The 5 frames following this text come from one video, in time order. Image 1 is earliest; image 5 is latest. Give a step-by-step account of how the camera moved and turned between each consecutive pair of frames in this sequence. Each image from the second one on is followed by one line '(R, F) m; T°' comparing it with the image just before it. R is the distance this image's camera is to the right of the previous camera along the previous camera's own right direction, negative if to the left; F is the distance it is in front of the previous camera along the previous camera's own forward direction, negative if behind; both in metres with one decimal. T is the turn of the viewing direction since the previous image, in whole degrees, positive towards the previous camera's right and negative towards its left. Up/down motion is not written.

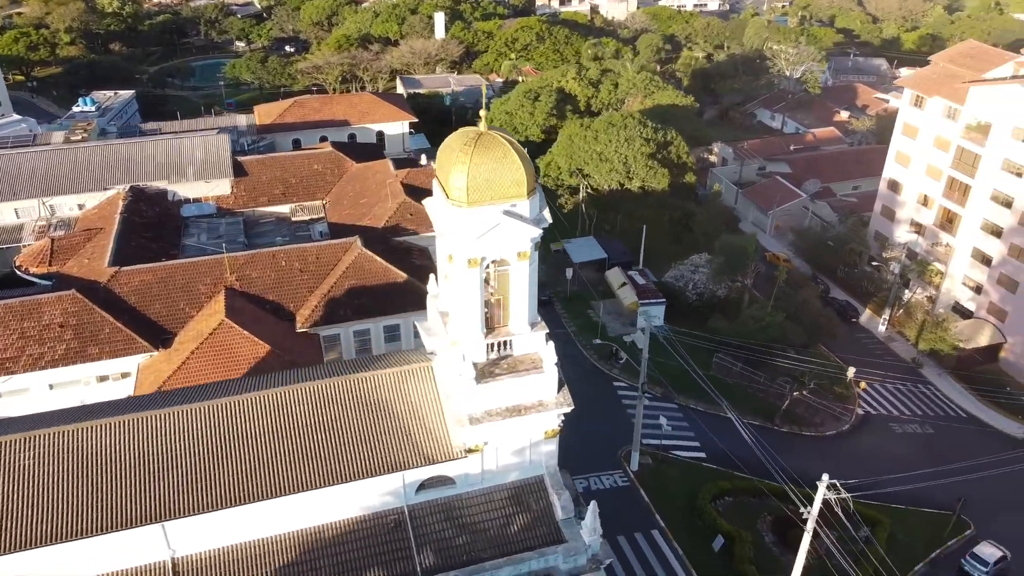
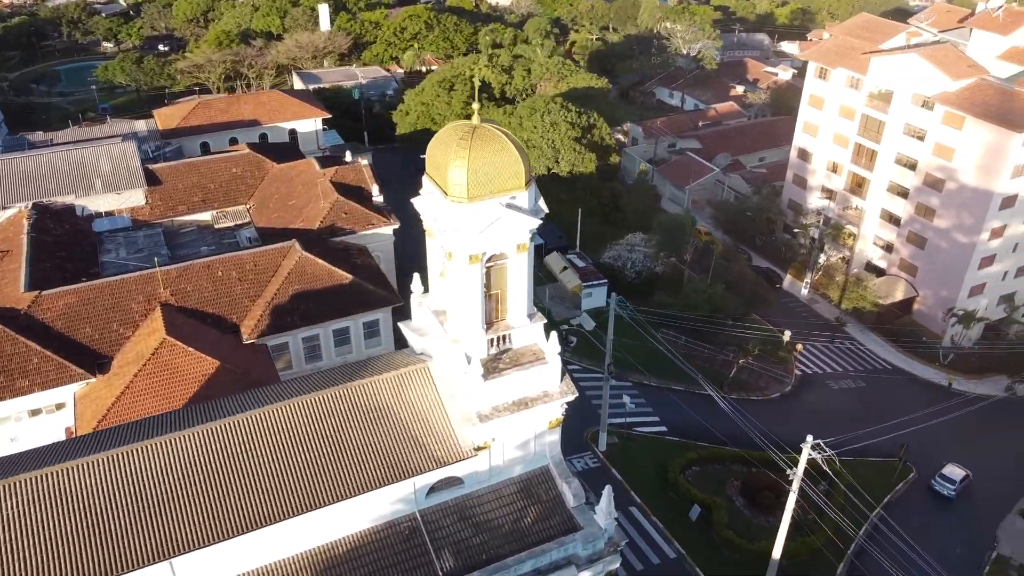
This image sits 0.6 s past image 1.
(-2.5, +0.3) m; +7°
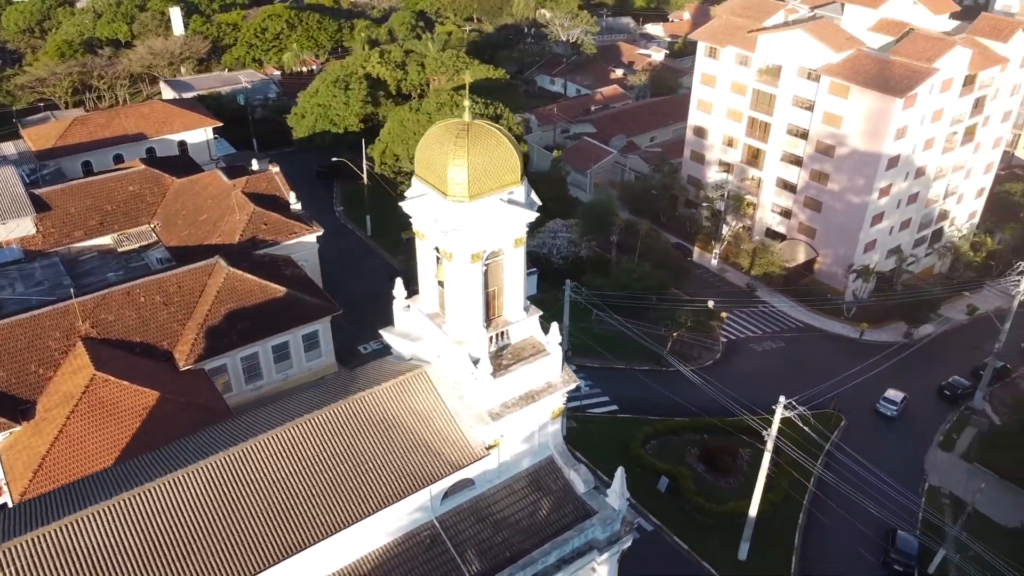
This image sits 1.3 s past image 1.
(-2.9, +0.3) m; +9°
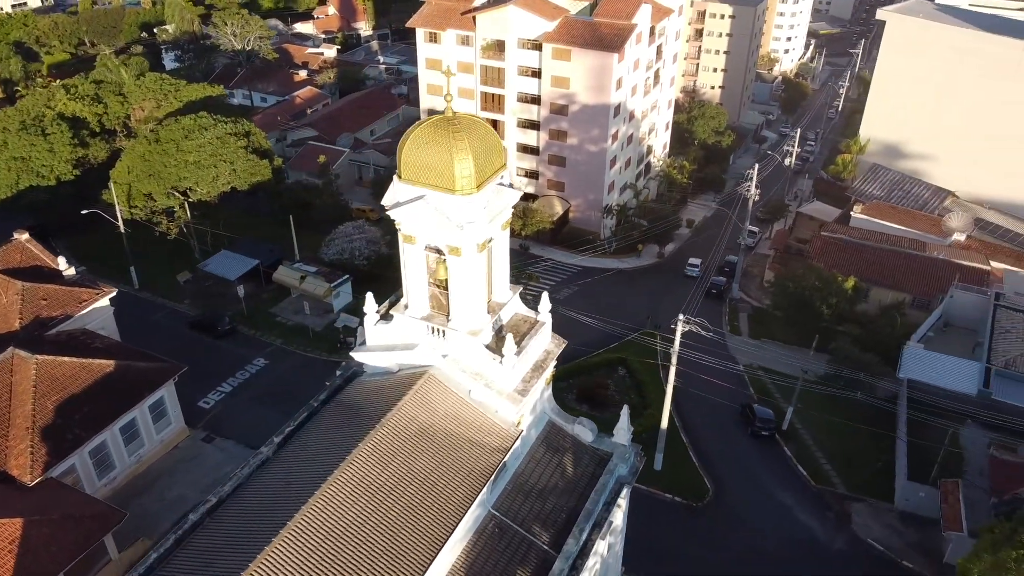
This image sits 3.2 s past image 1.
(-7.8, +0.9) m; +23°
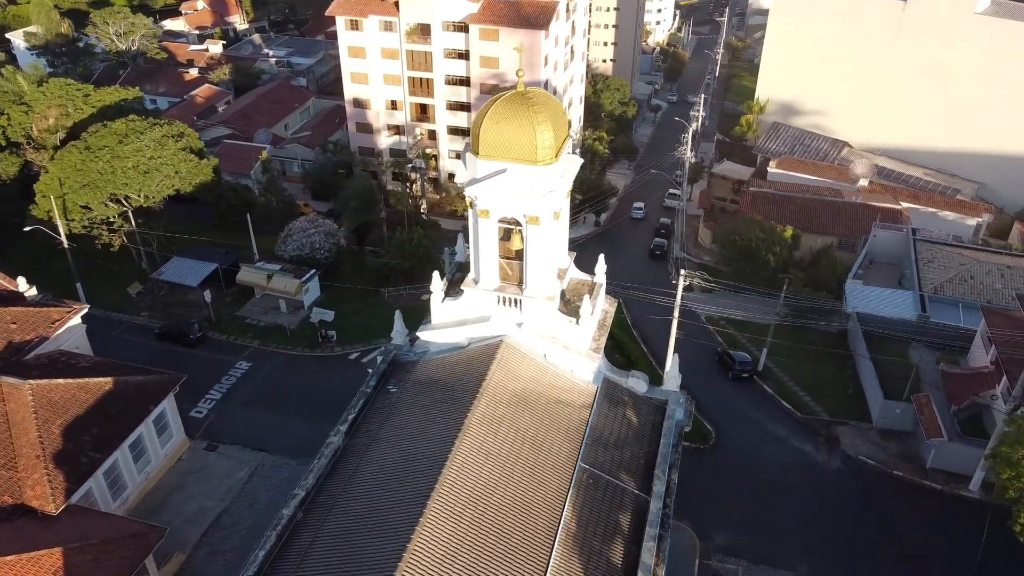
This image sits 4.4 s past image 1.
(-5.0, -0.5) m; +9°
